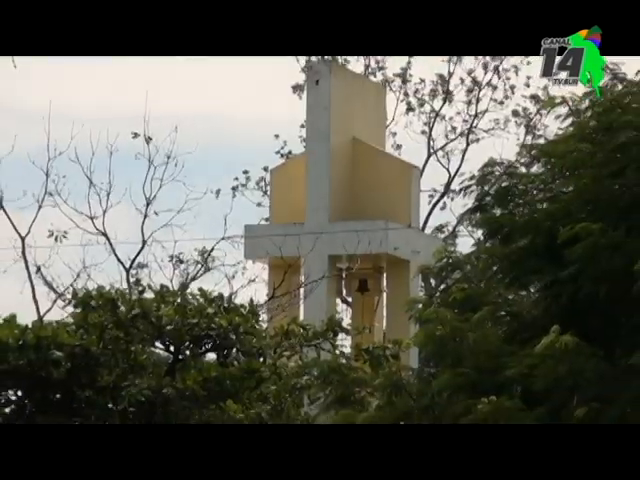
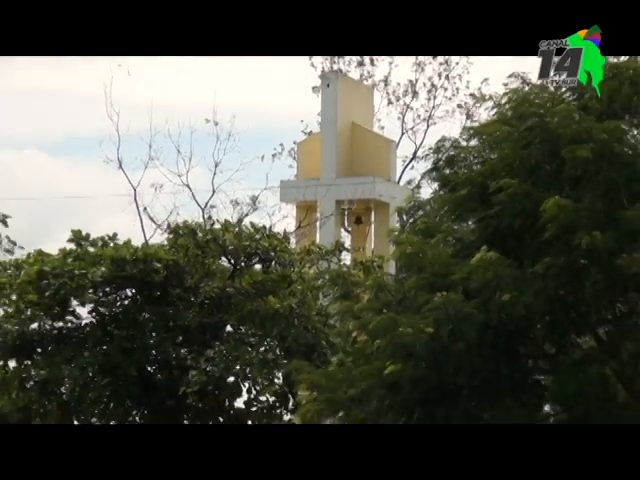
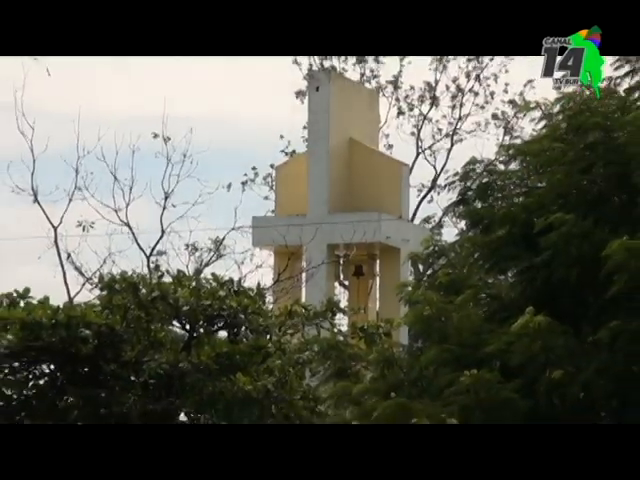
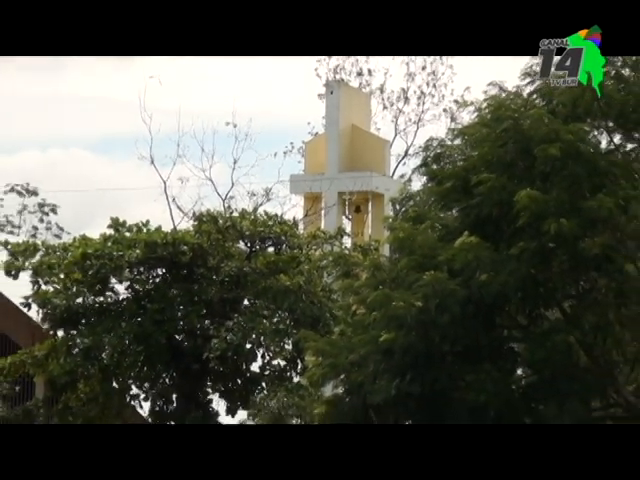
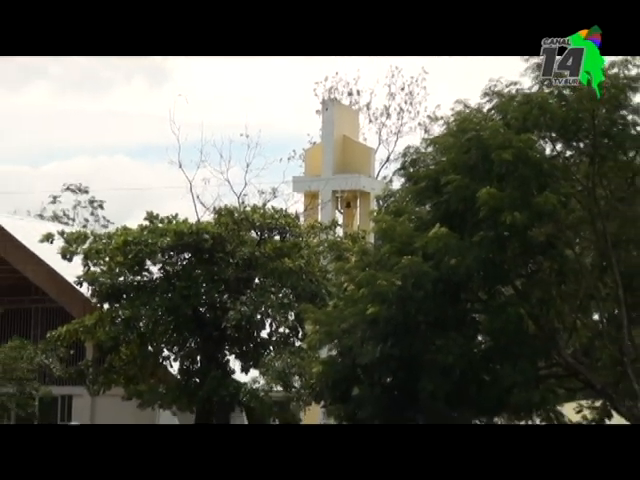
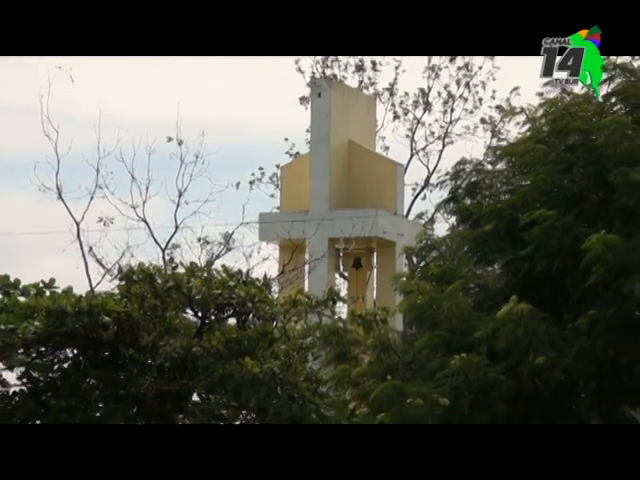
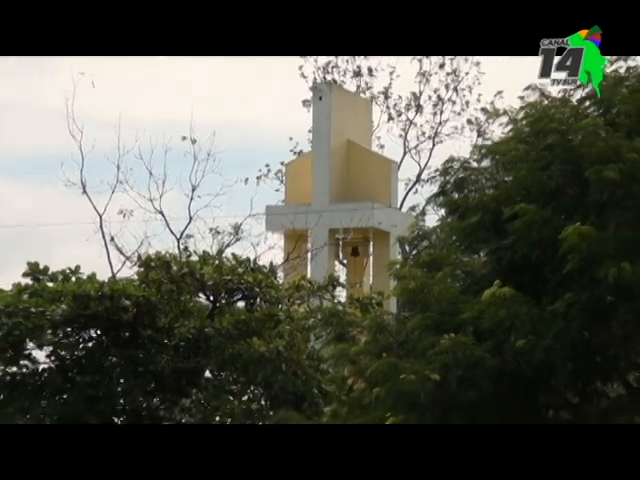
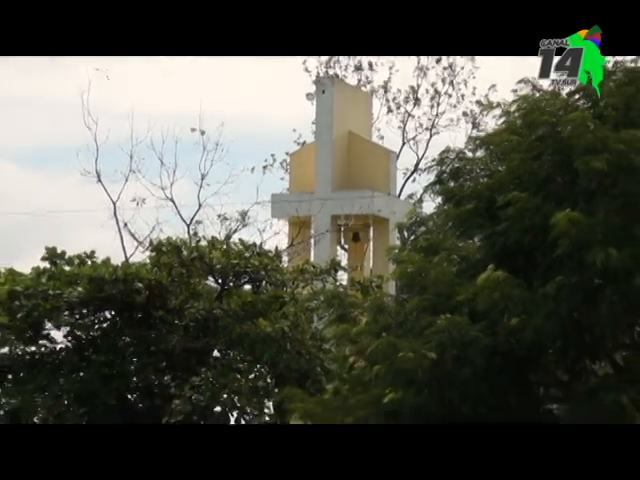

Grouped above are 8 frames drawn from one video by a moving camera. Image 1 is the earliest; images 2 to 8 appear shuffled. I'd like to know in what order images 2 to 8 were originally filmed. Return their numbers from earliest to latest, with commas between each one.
3, 6, 7, 8, 2, 4, 5
